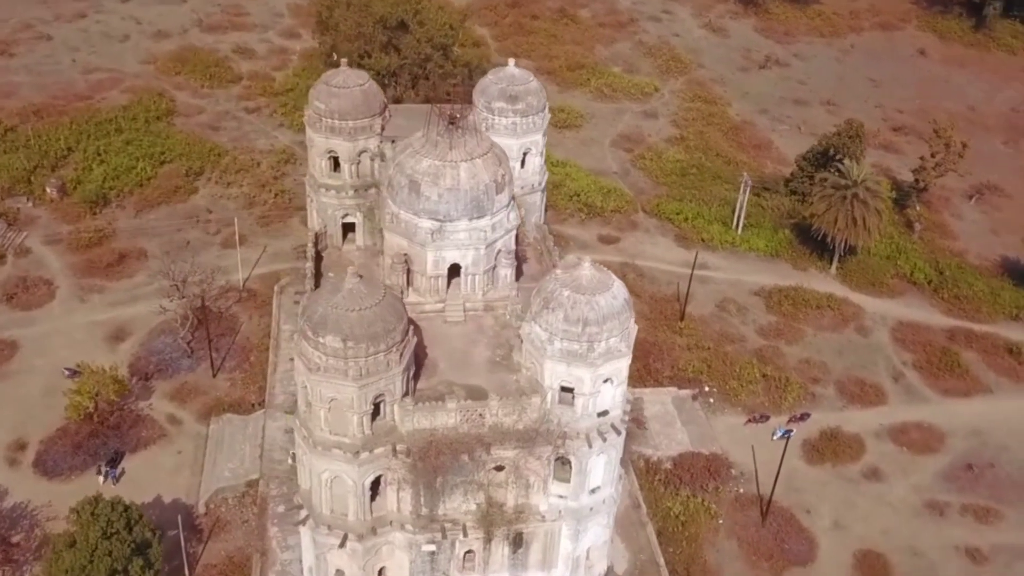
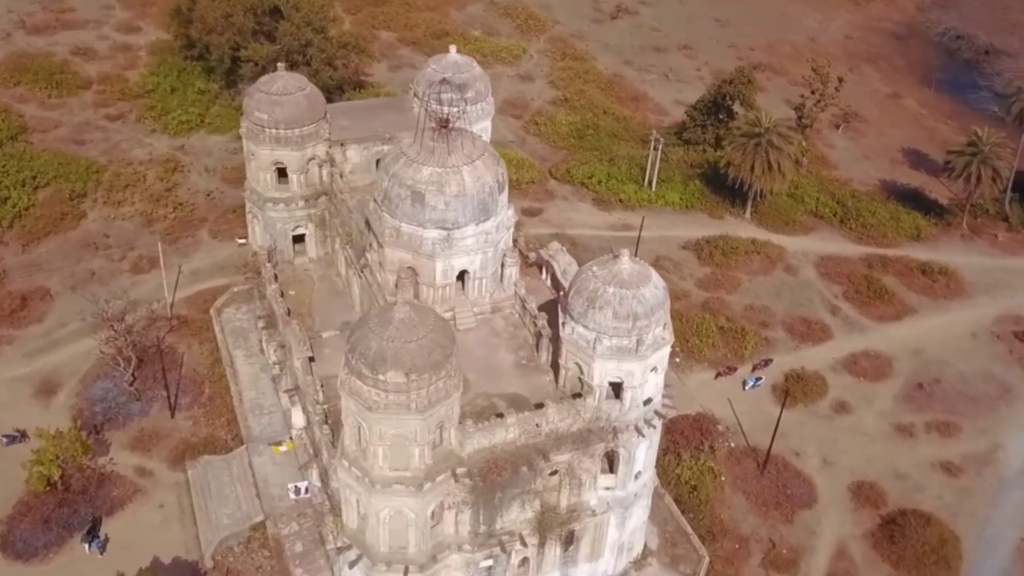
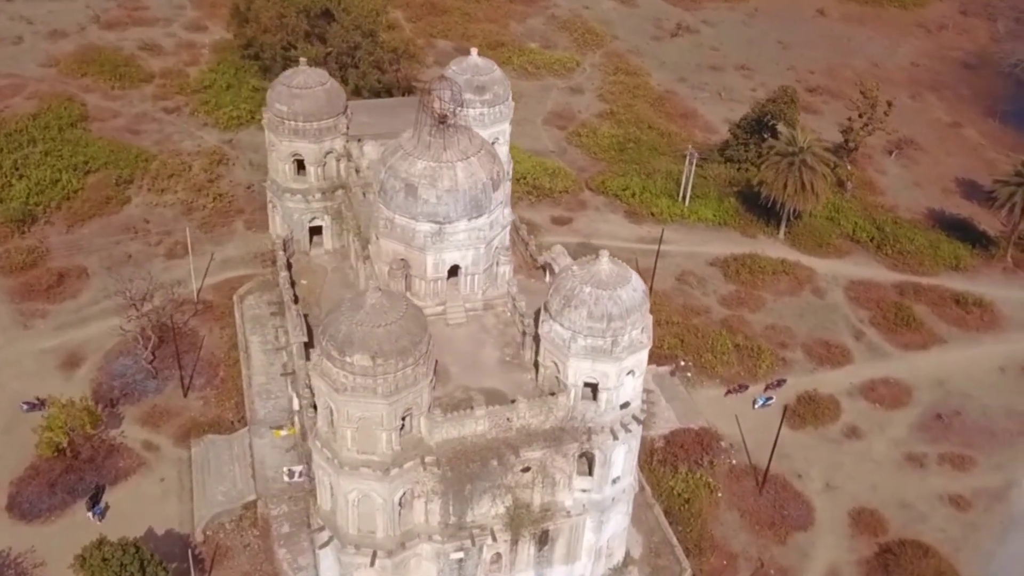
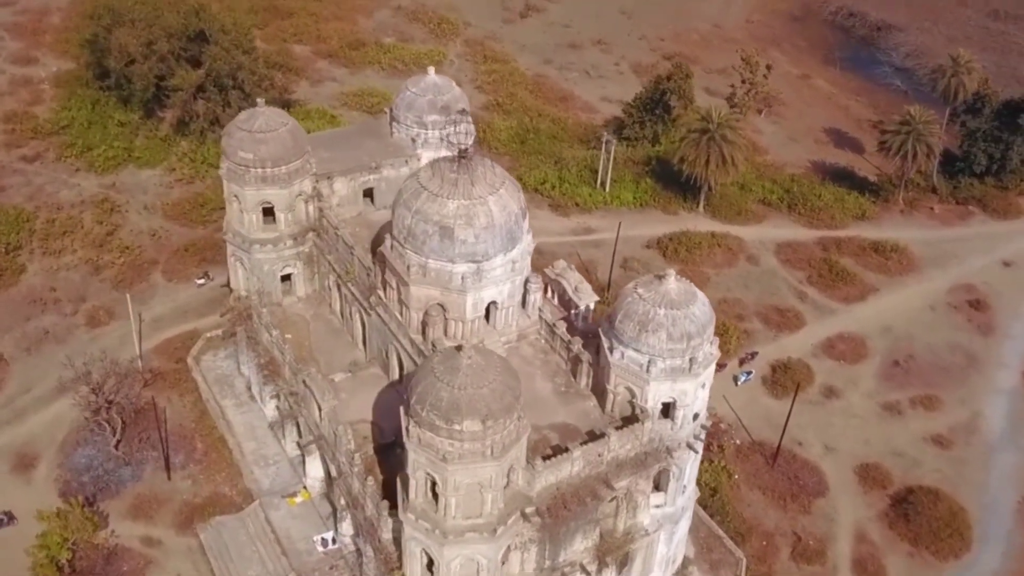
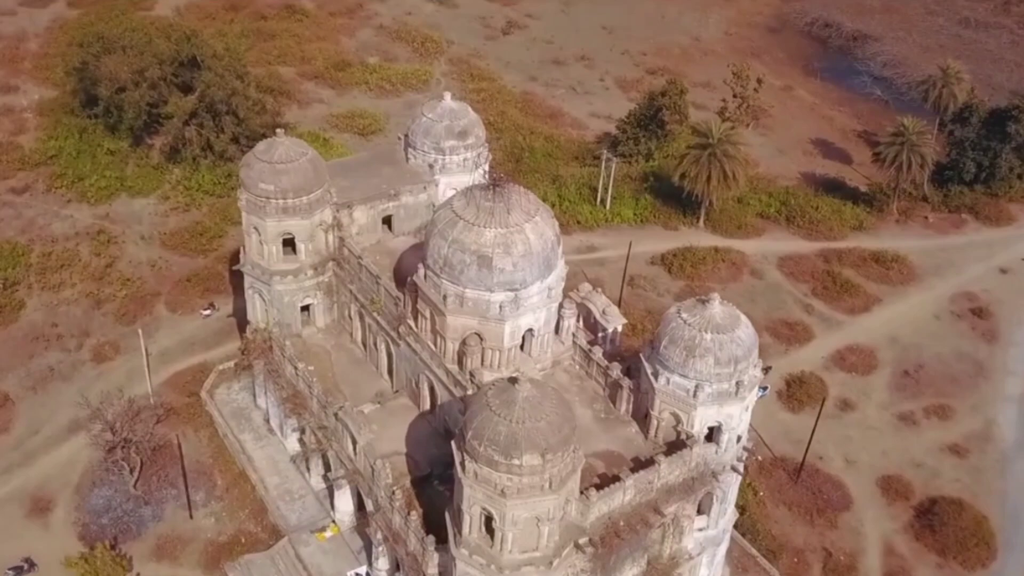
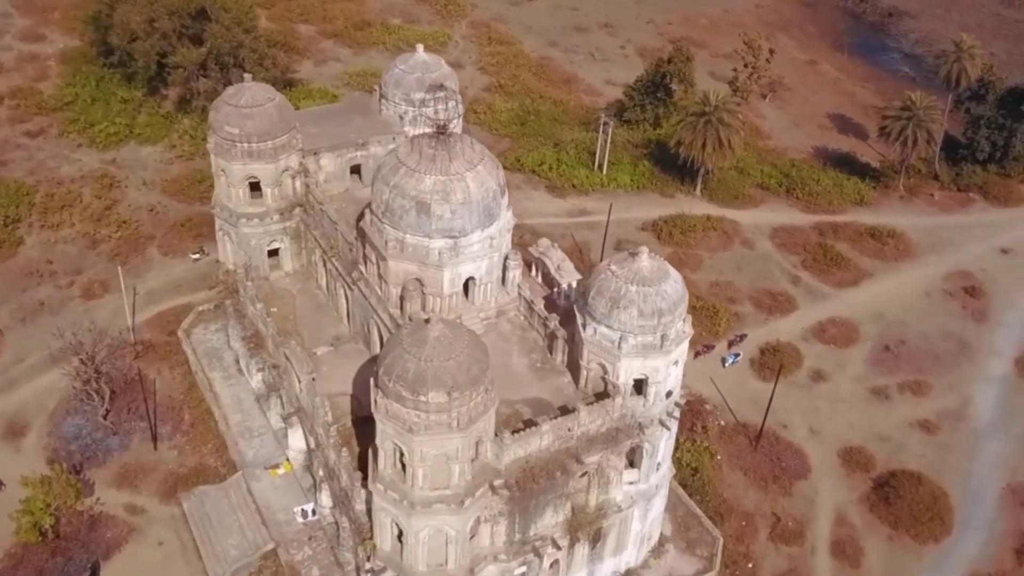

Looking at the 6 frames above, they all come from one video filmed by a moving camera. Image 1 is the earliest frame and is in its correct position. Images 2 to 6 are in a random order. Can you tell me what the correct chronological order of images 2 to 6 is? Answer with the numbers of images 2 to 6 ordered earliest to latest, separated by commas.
3, 2, 6, 4, 5
